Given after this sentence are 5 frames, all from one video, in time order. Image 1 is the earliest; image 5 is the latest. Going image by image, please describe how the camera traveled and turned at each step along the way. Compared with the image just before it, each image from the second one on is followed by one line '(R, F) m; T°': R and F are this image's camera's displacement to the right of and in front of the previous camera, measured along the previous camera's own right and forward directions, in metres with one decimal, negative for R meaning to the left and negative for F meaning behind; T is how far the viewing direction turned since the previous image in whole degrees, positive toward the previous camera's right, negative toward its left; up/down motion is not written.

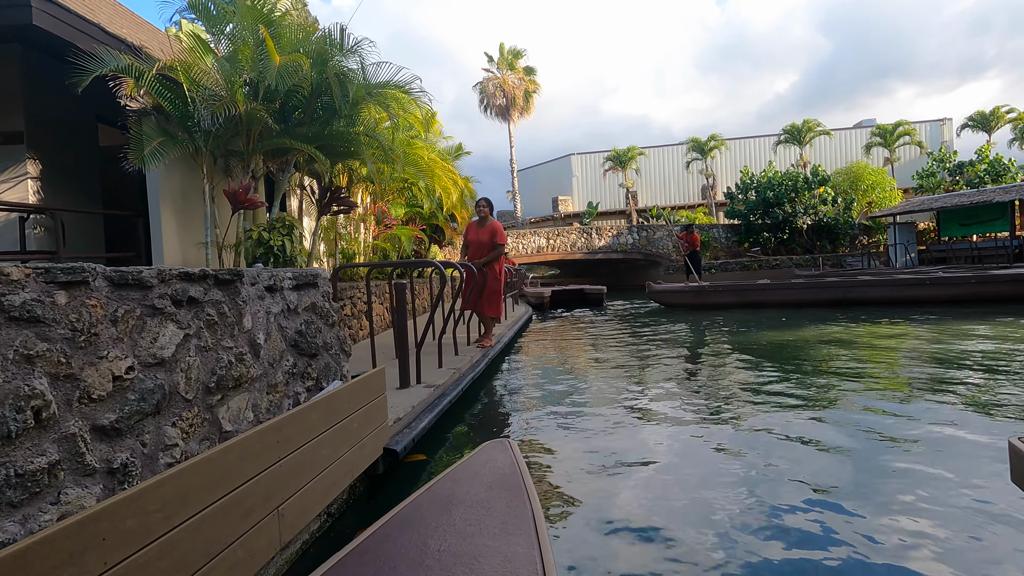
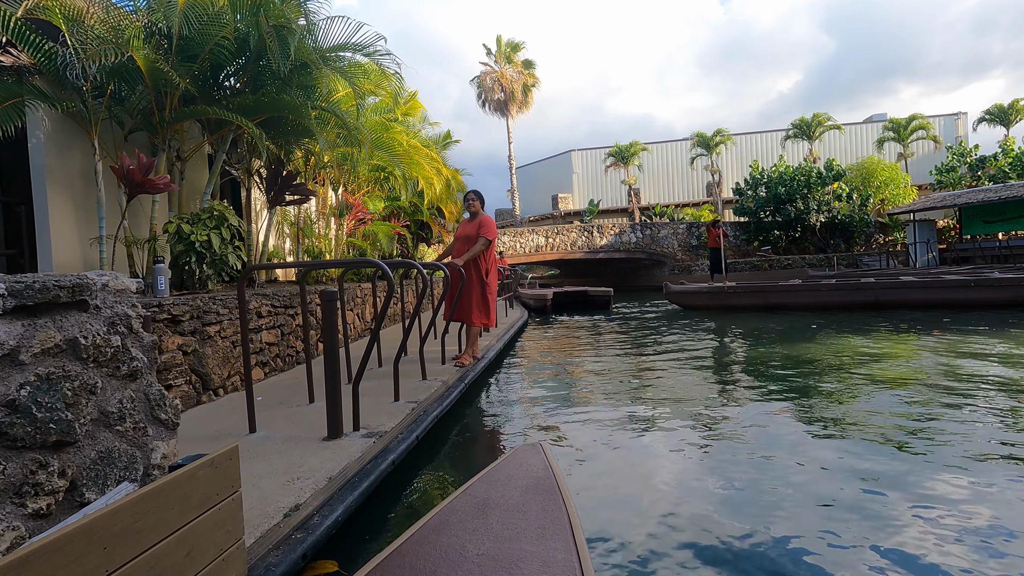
(+0.2, +1.3) m; 0°
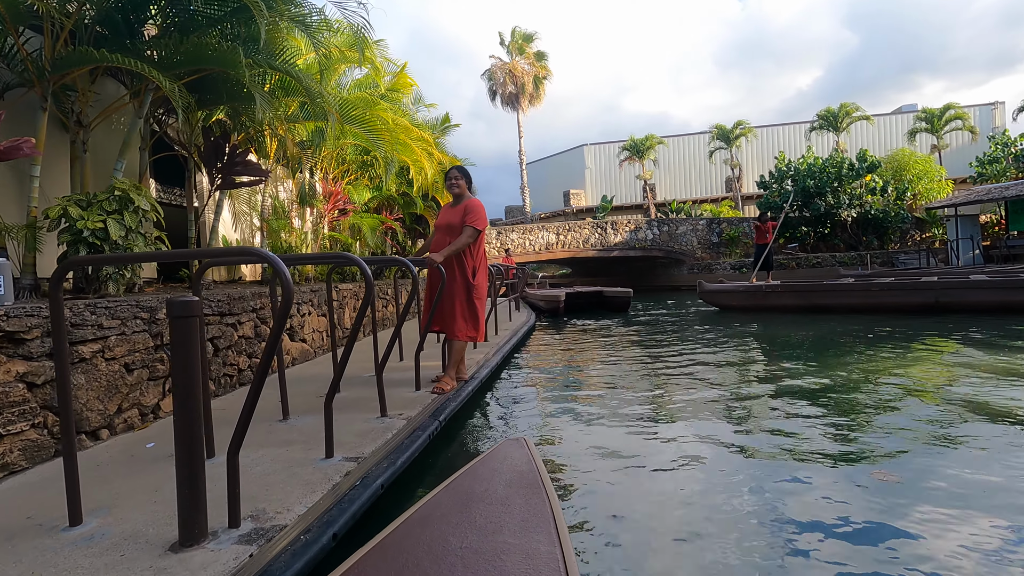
(+0.1, +1.3) m; -1°
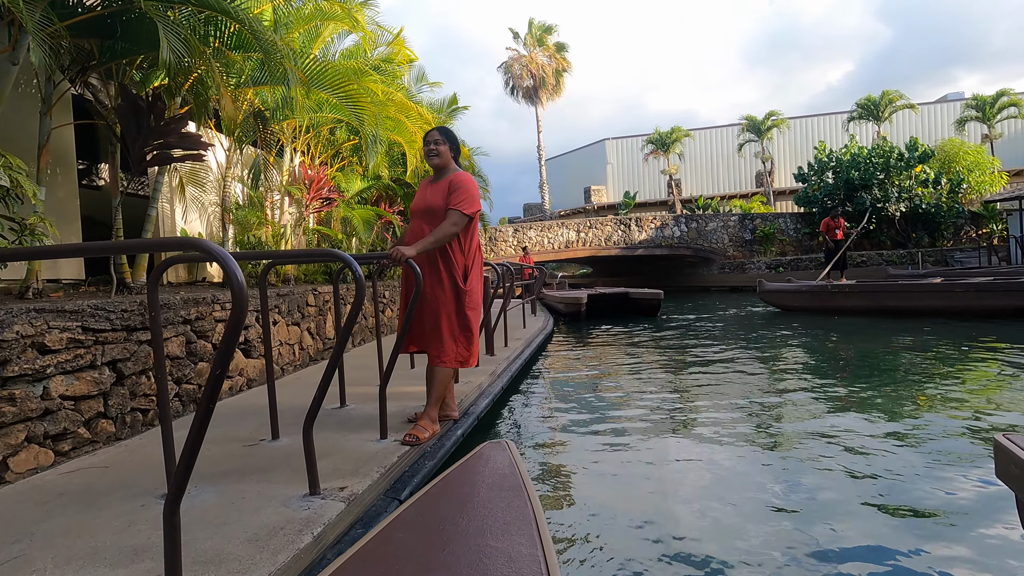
(+0.1, +1.3) m; -2°
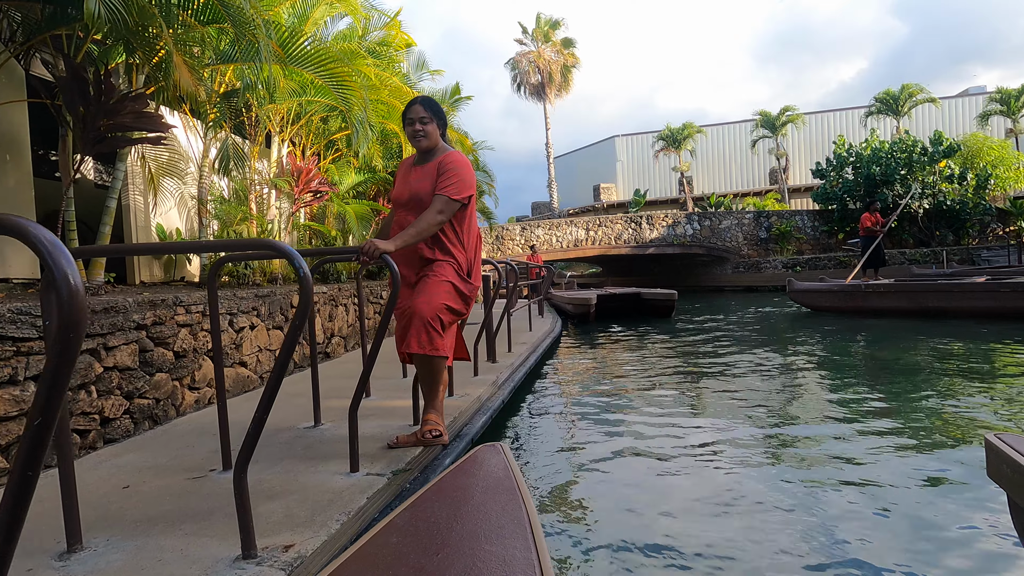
(+0.1, +0.6) m; -1°
